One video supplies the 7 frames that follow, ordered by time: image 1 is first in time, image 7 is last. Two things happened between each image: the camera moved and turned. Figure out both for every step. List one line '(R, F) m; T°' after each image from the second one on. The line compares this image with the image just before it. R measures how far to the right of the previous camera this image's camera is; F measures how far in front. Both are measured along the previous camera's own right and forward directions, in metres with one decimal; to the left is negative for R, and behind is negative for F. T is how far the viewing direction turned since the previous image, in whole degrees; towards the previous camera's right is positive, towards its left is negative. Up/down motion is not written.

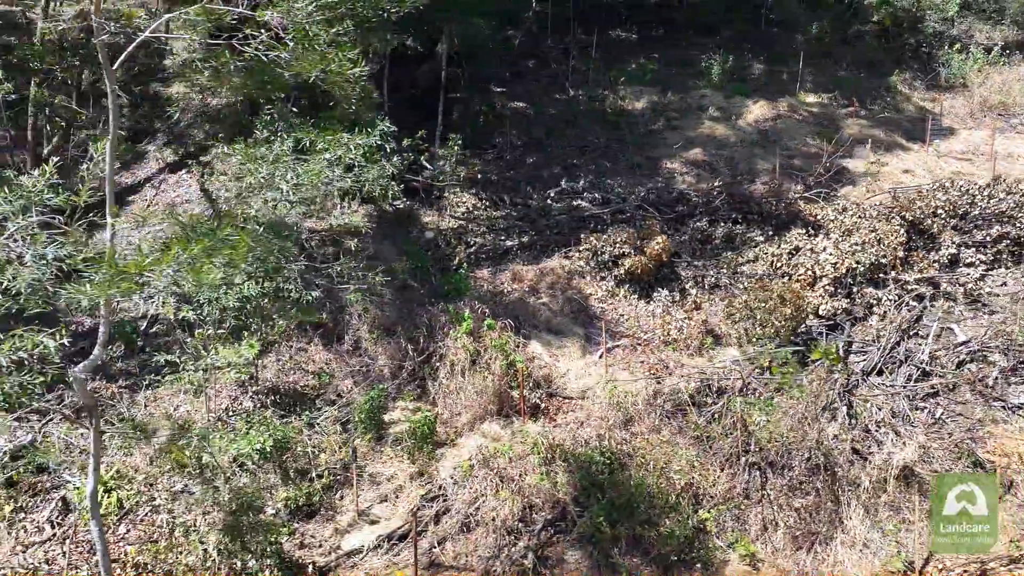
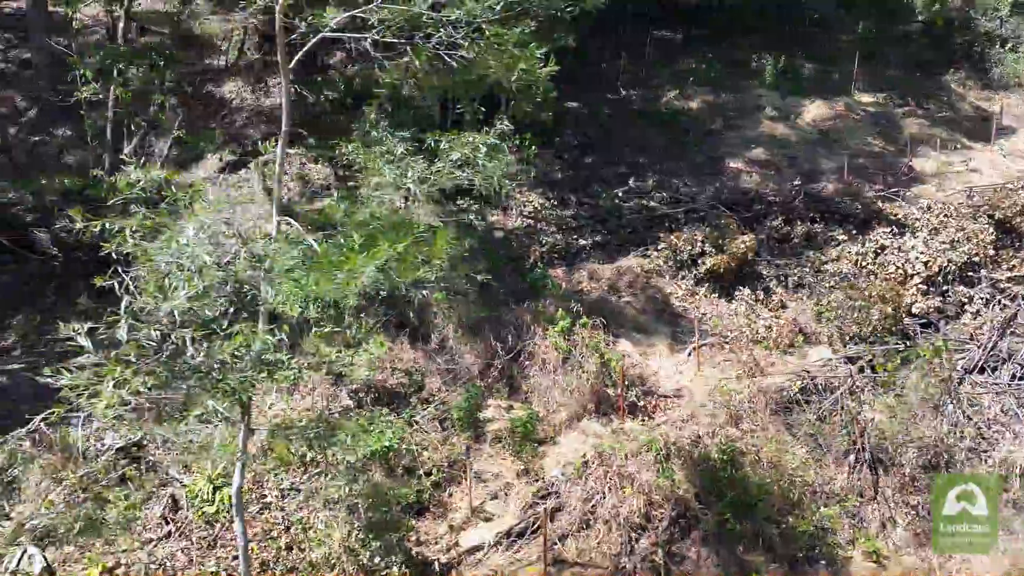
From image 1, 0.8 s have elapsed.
(-1.1, 0.0) m; 0°
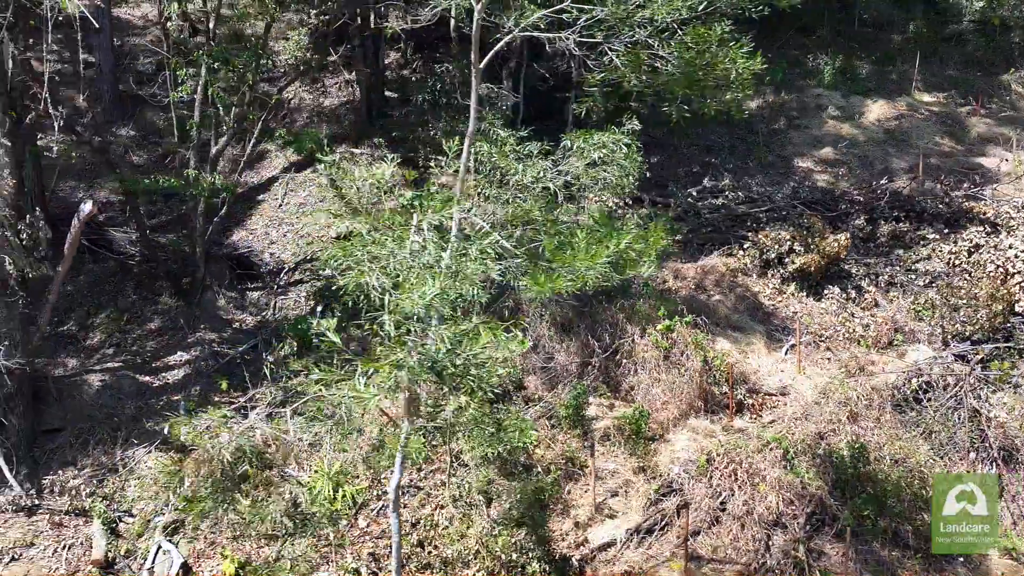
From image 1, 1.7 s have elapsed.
(-1.2, 0.0) m; 0°
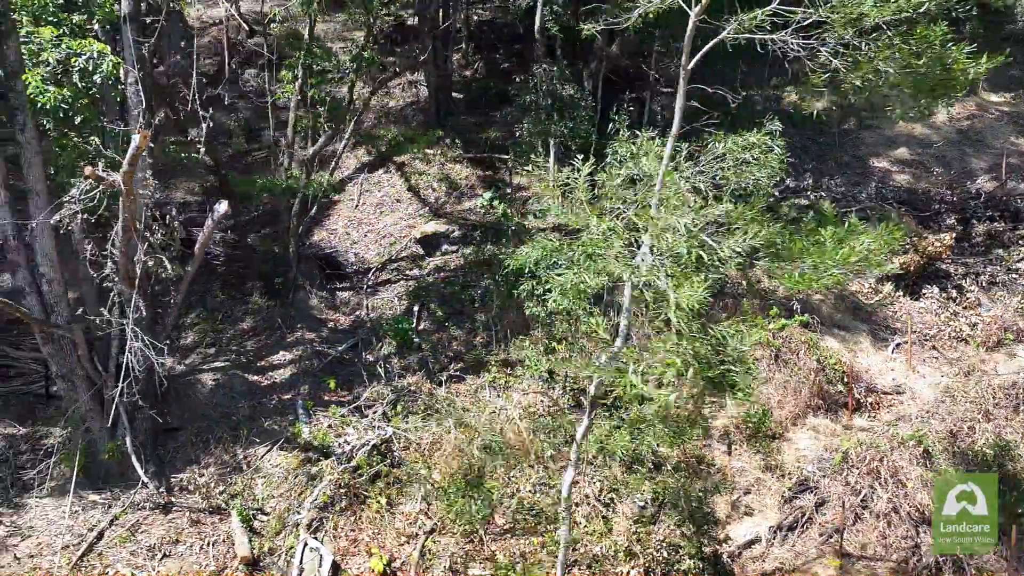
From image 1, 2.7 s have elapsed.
(-1.3, -0.1) m; 0°
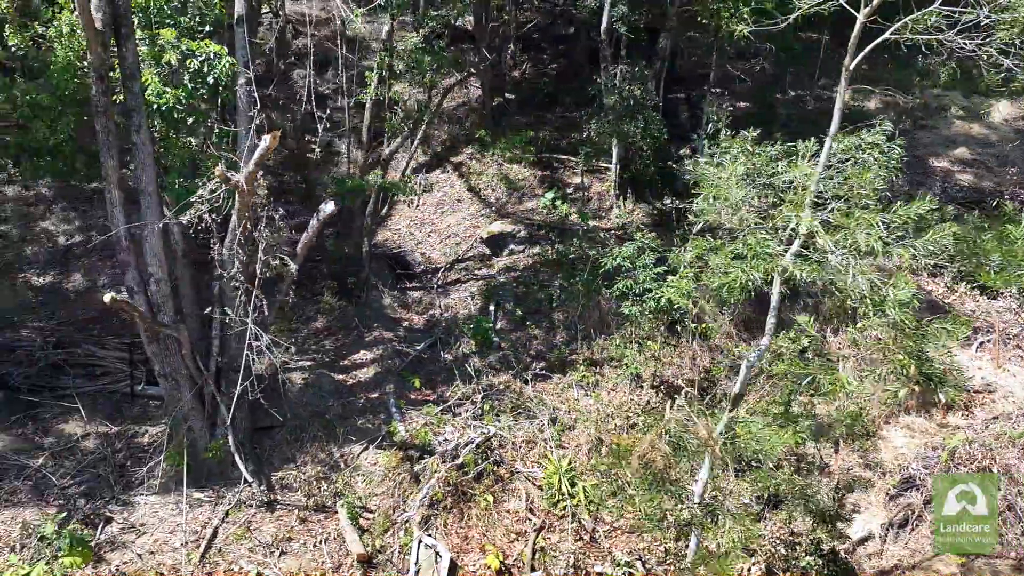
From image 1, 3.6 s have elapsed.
(-1.0, -0.1) m; 0°
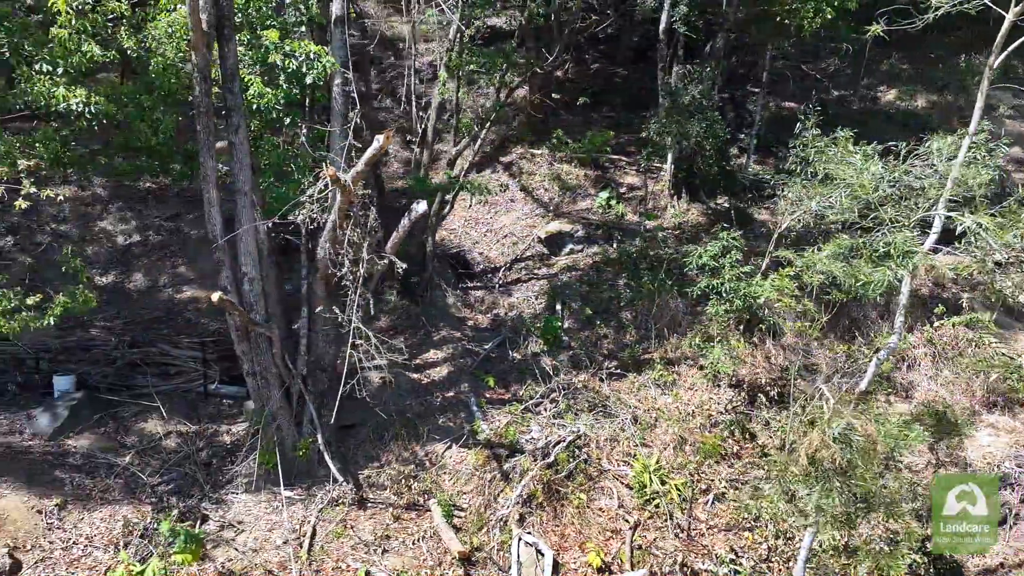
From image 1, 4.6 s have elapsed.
(-0.9, 0.0) m; 0°
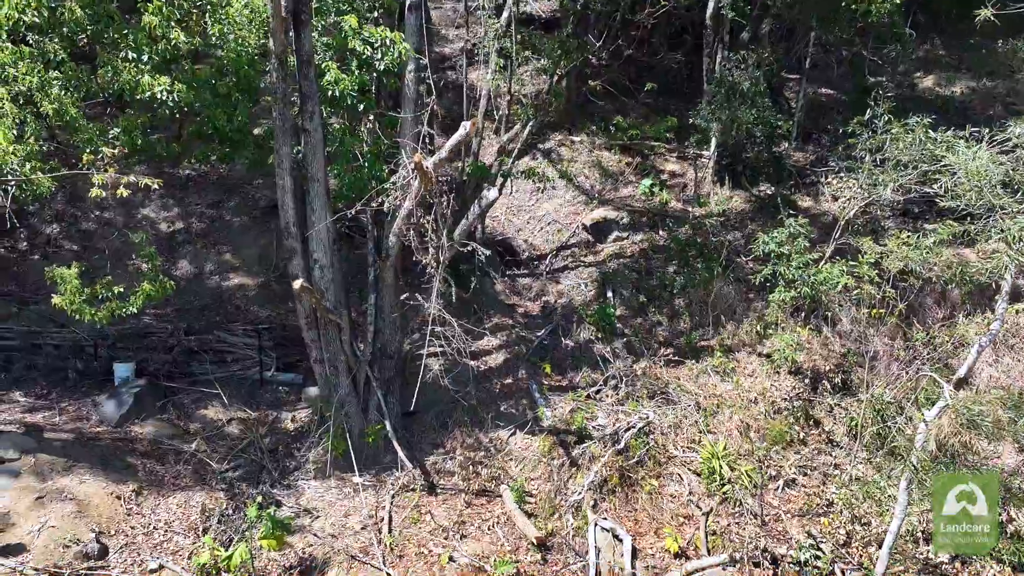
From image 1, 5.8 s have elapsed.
(-0.7, 0.0) m; 0°
